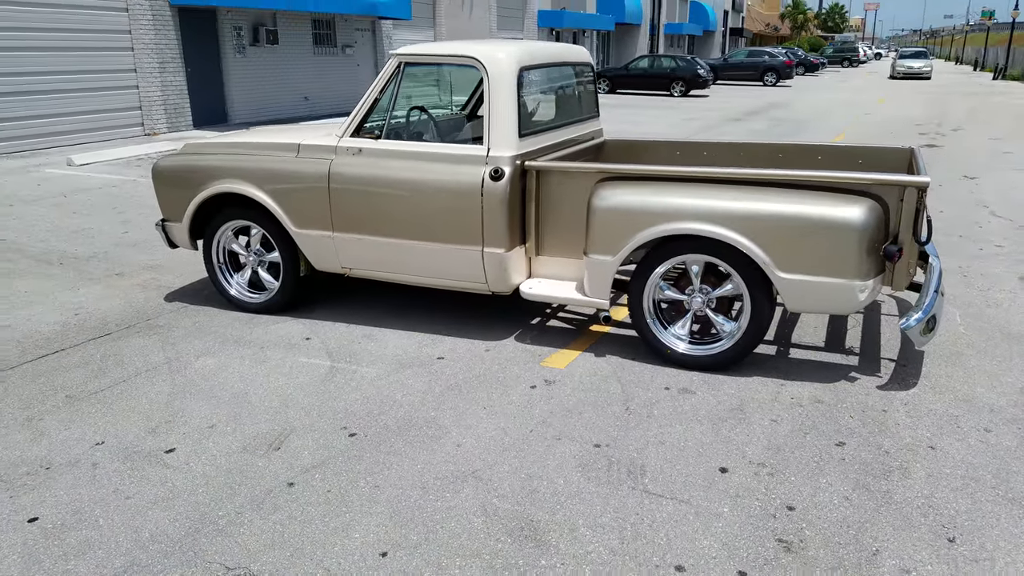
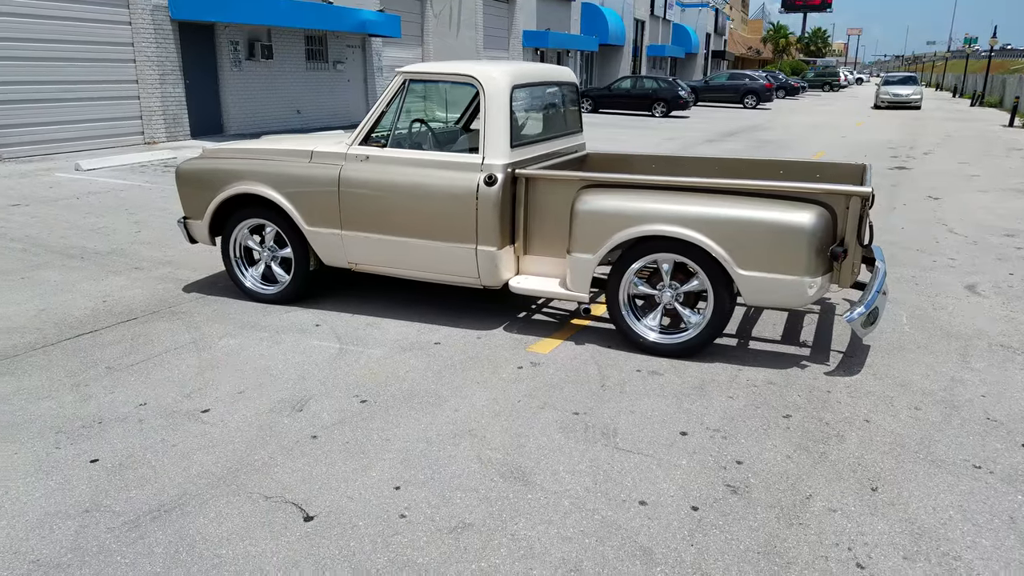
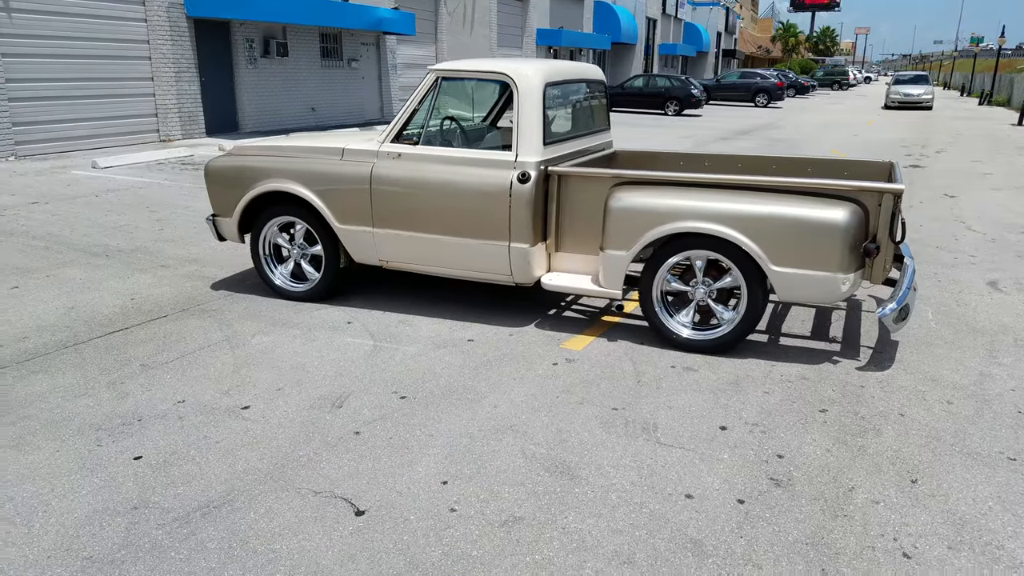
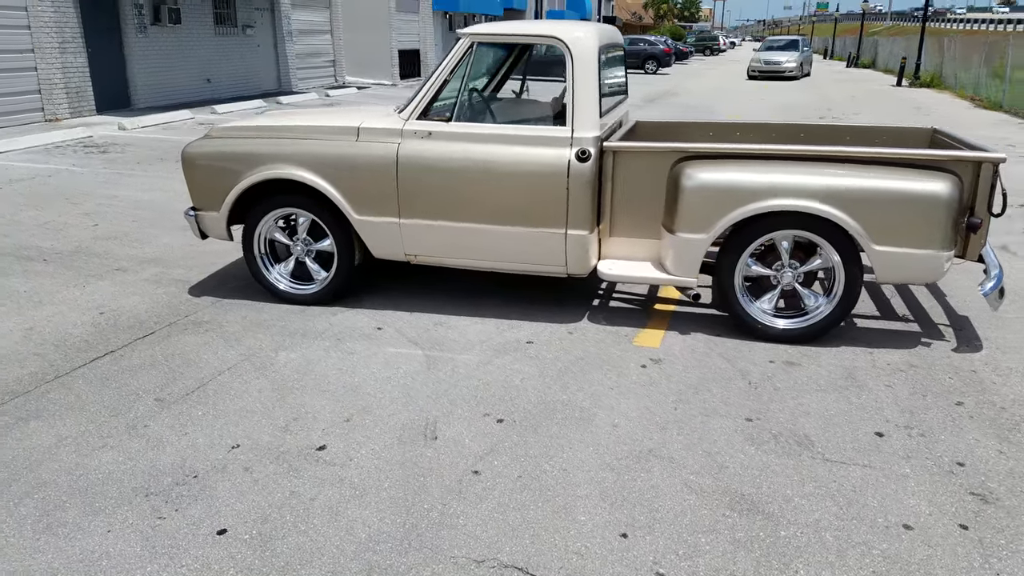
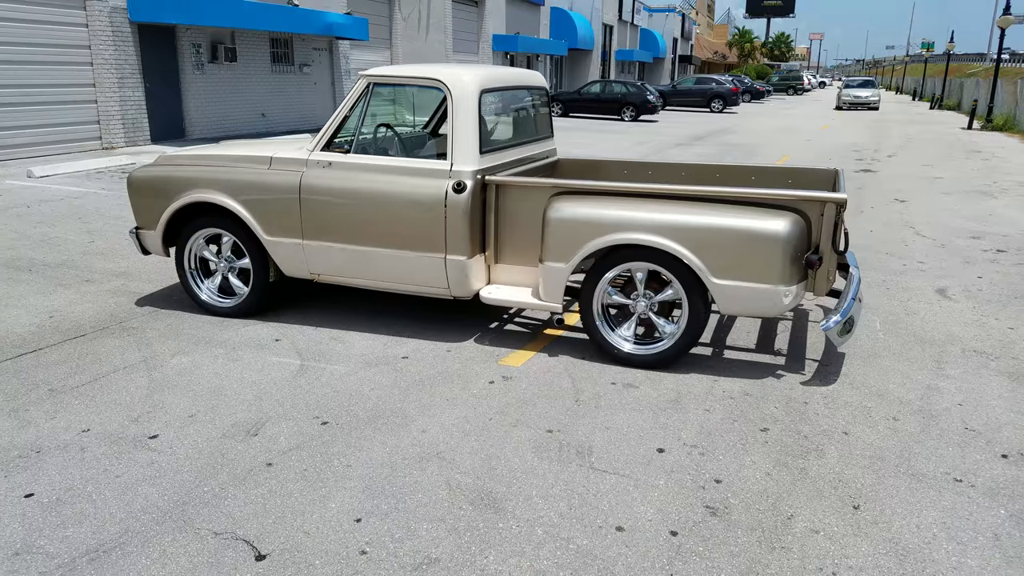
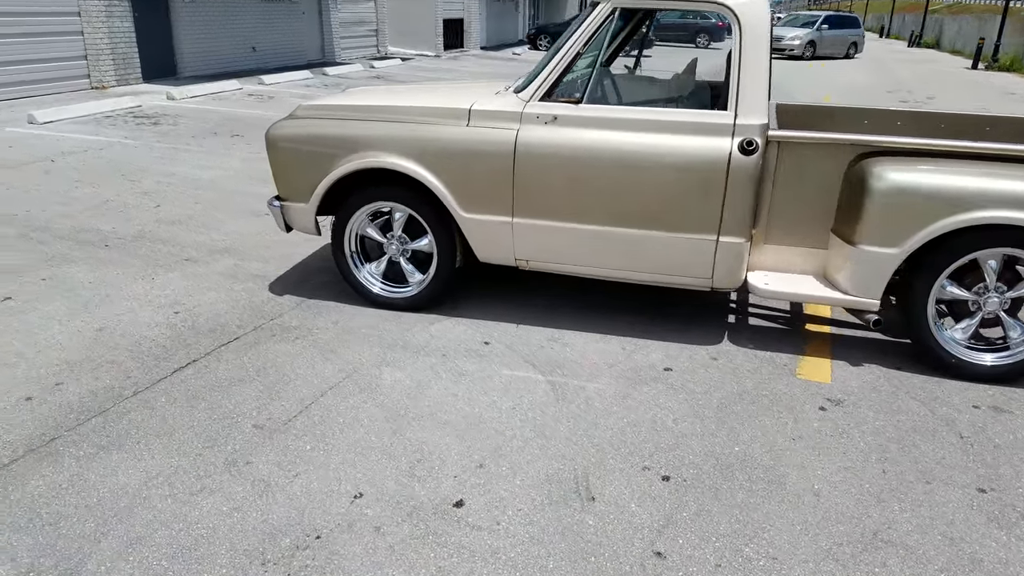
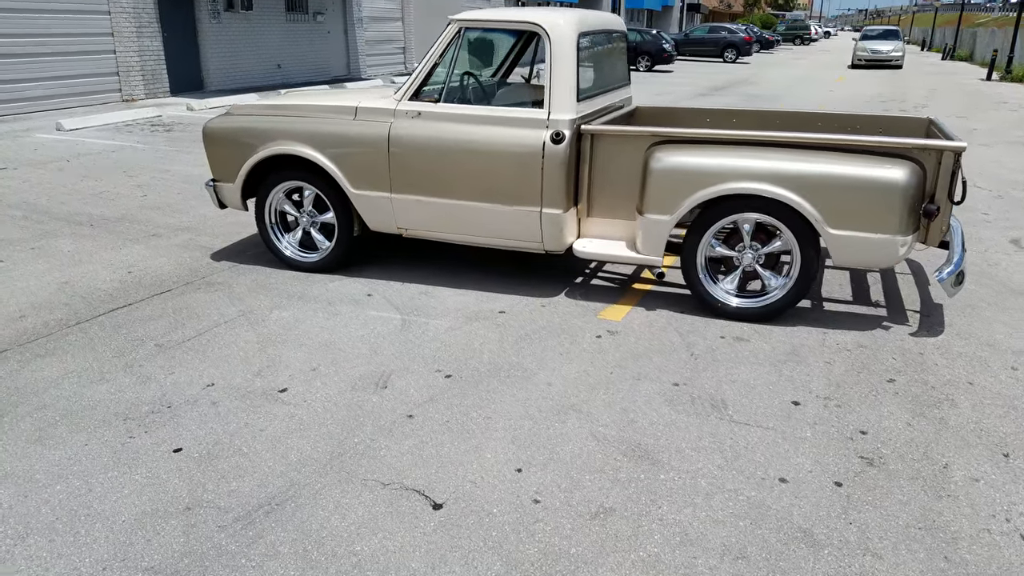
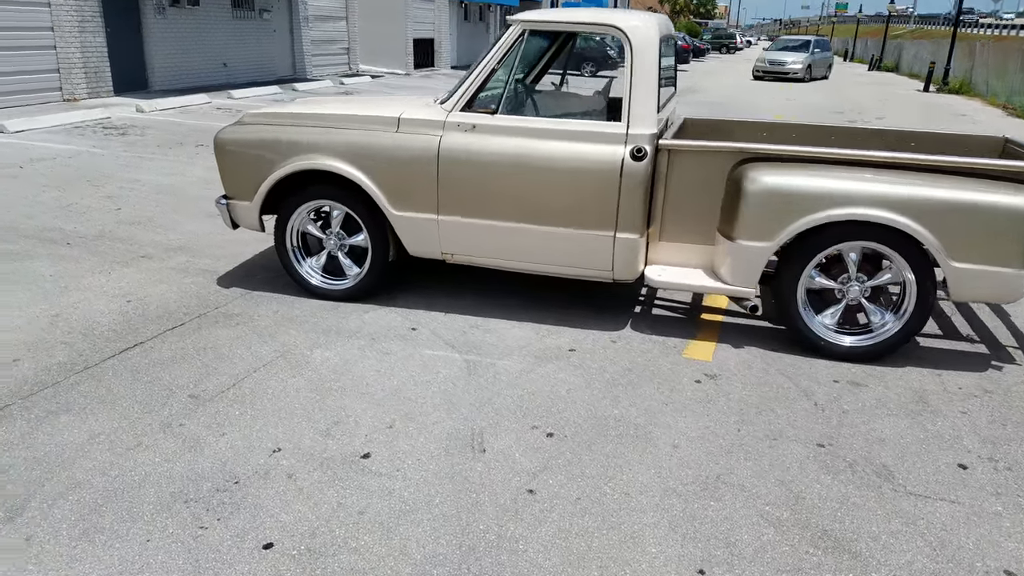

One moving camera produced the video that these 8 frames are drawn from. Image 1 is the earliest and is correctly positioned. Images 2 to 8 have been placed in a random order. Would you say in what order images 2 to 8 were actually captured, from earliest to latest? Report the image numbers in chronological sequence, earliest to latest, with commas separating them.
5, 2, 3, 7, 4, 8, 6
